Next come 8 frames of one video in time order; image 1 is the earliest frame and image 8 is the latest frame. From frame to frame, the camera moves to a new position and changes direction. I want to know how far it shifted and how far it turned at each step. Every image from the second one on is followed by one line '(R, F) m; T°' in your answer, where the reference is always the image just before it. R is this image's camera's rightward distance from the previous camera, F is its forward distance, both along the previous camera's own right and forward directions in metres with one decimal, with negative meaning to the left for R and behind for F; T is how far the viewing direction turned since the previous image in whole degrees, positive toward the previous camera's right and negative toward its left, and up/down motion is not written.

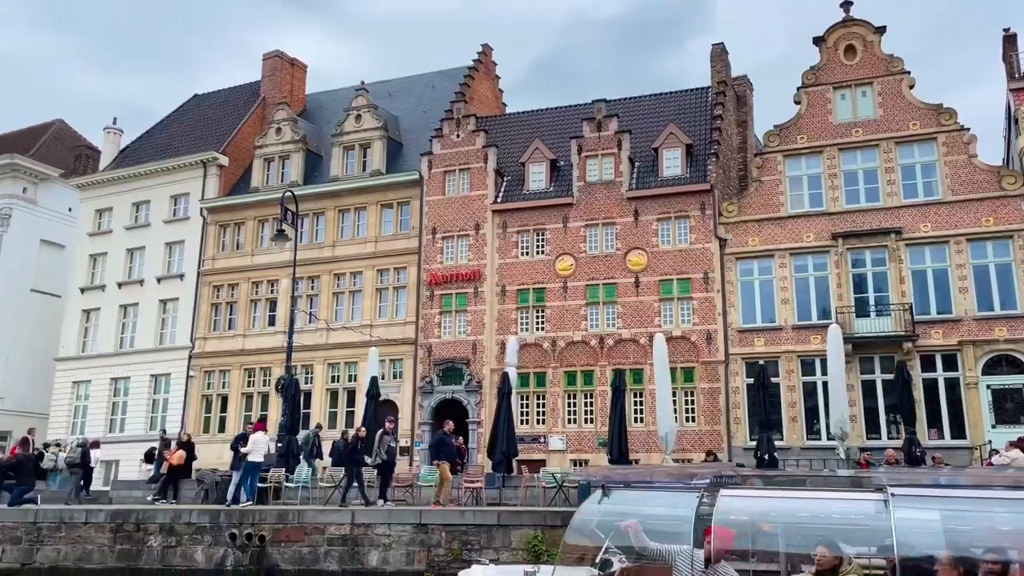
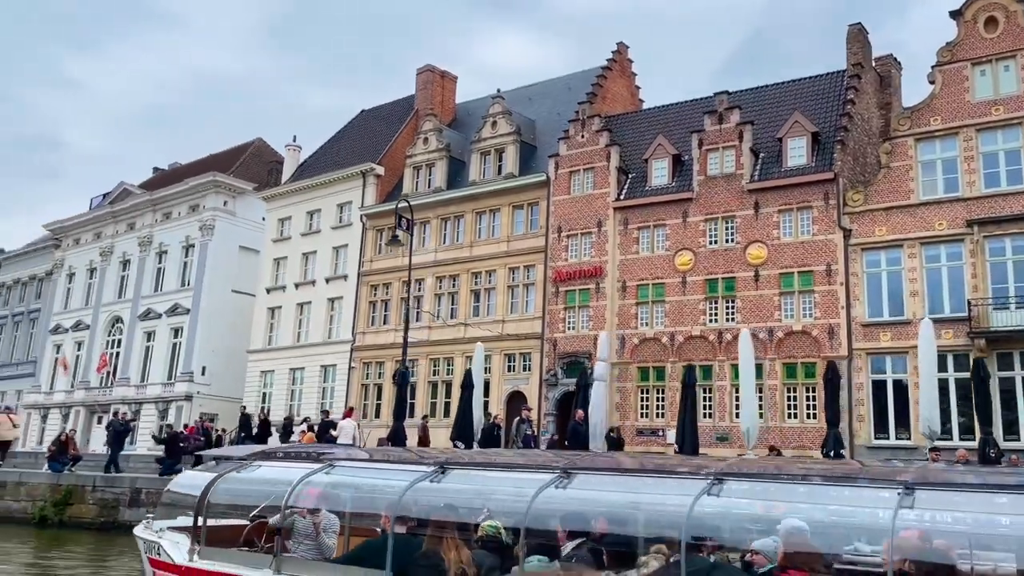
(+3.2, -0.6) m; -14°
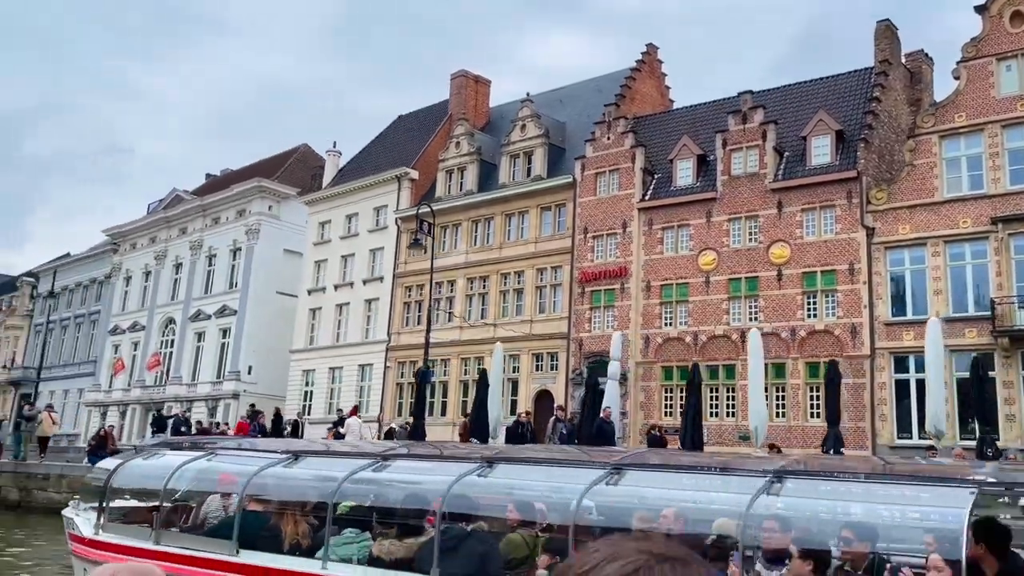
(+1.0, -0.5) m; -4°
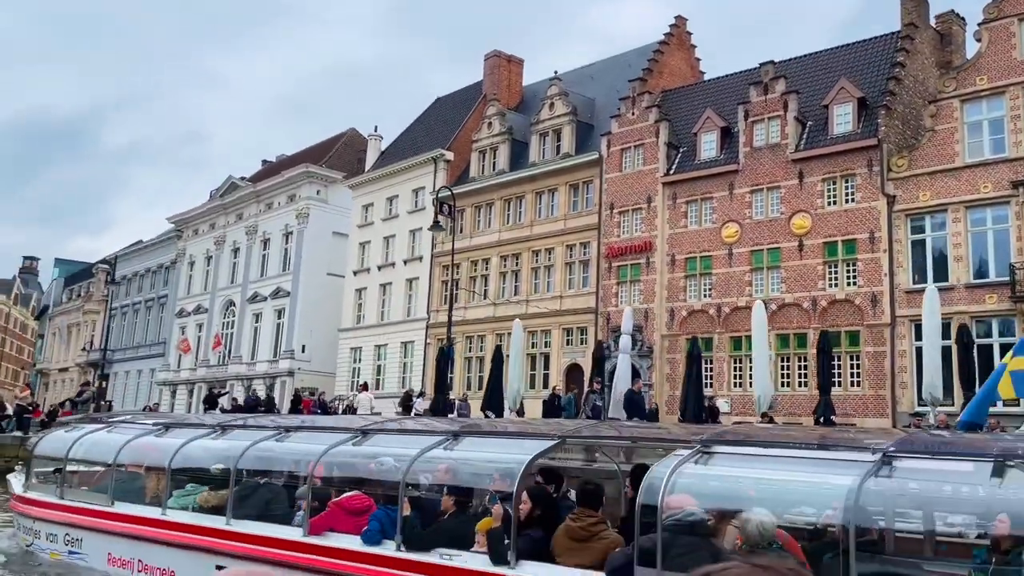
(+1.4, -0.7) m; -5°
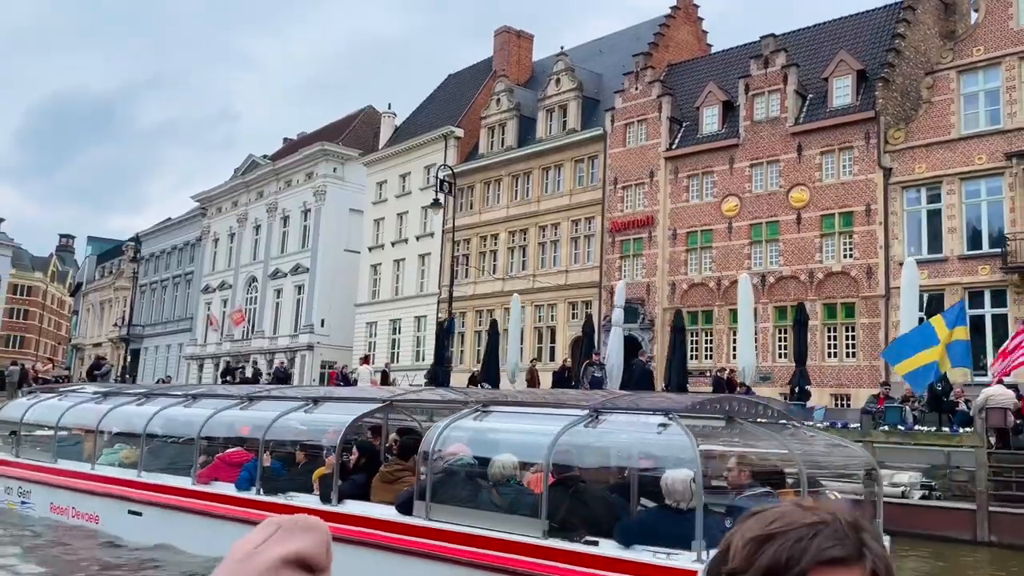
(+0.9, -0.6) m; -2°
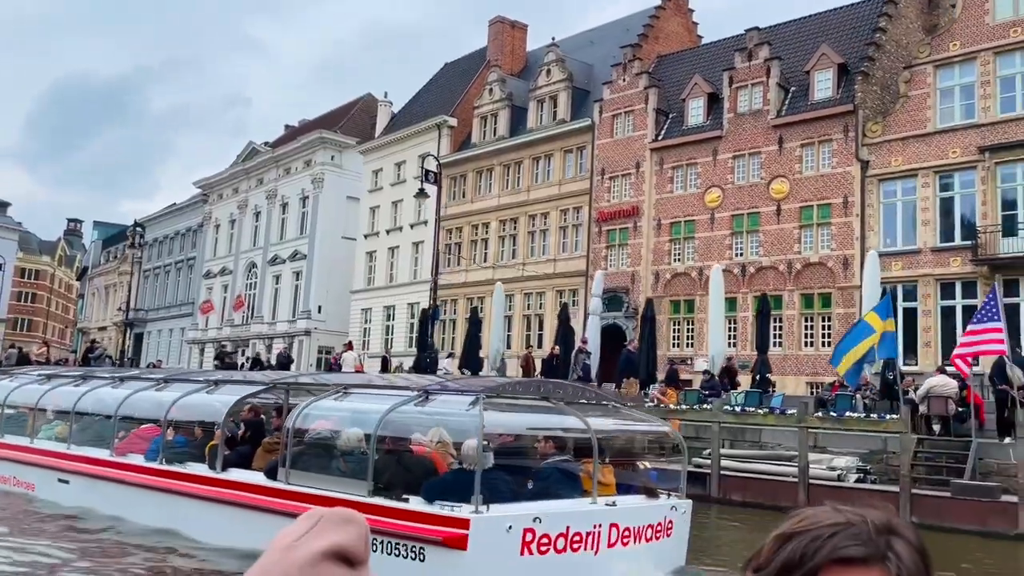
(+0.7, -0.6) m; -1°
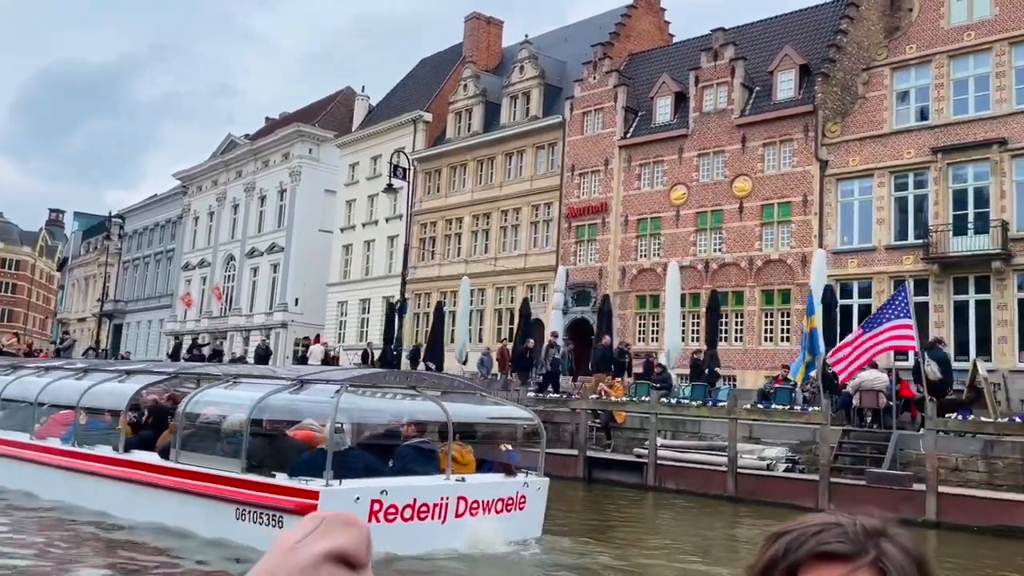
(+0.6, -0.5) m; +1°
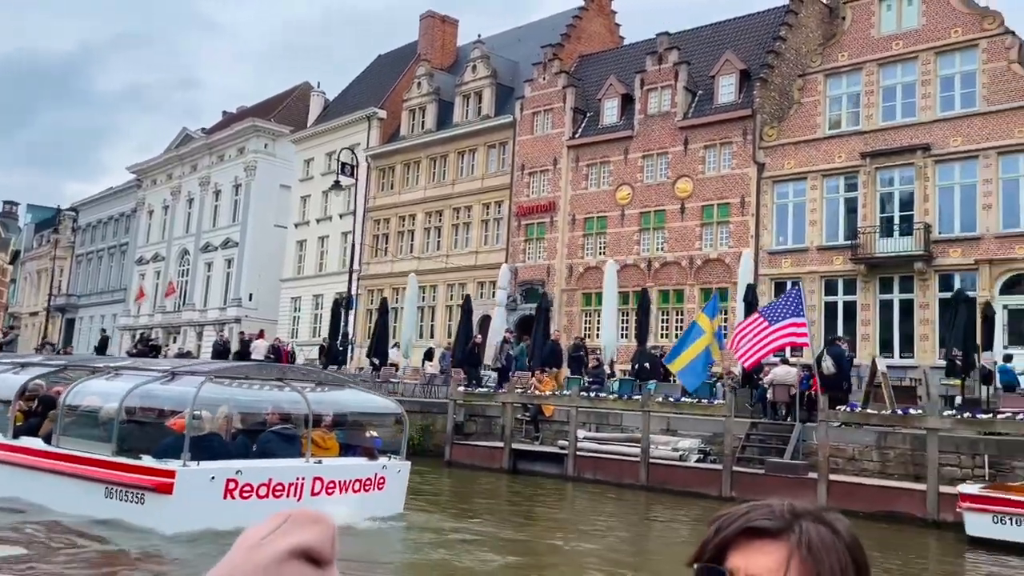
(+0.6, -0.5) m; +2°
